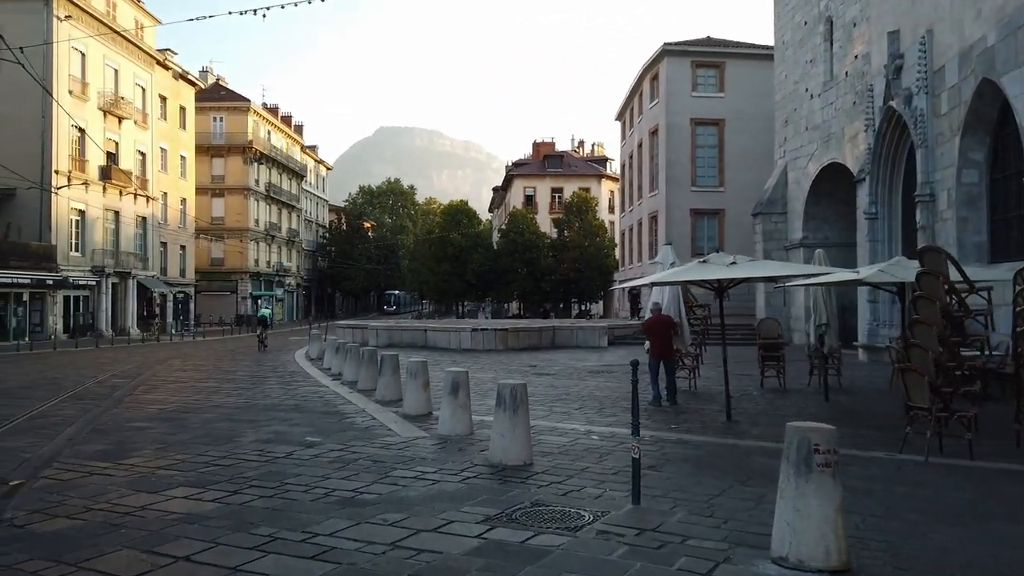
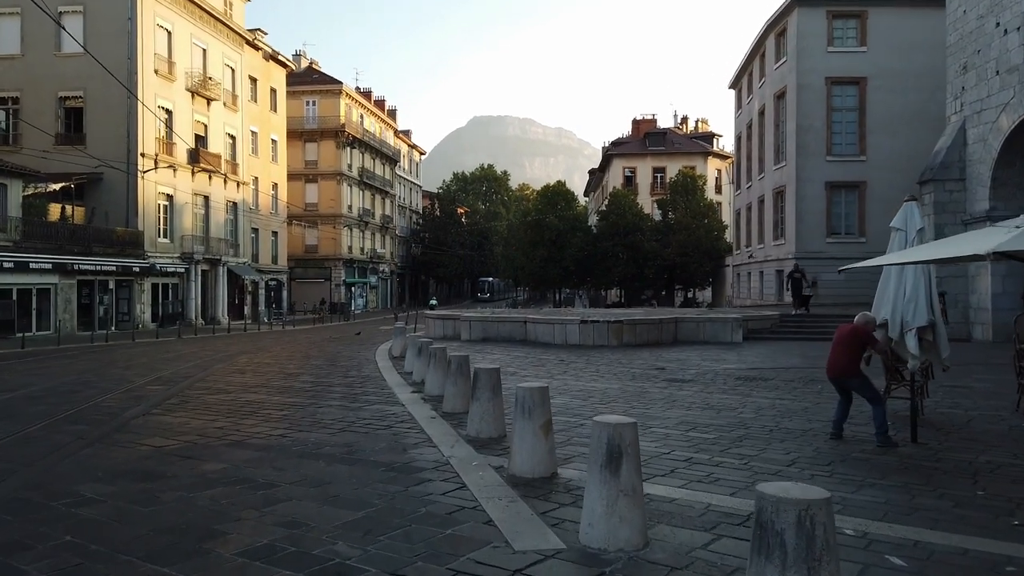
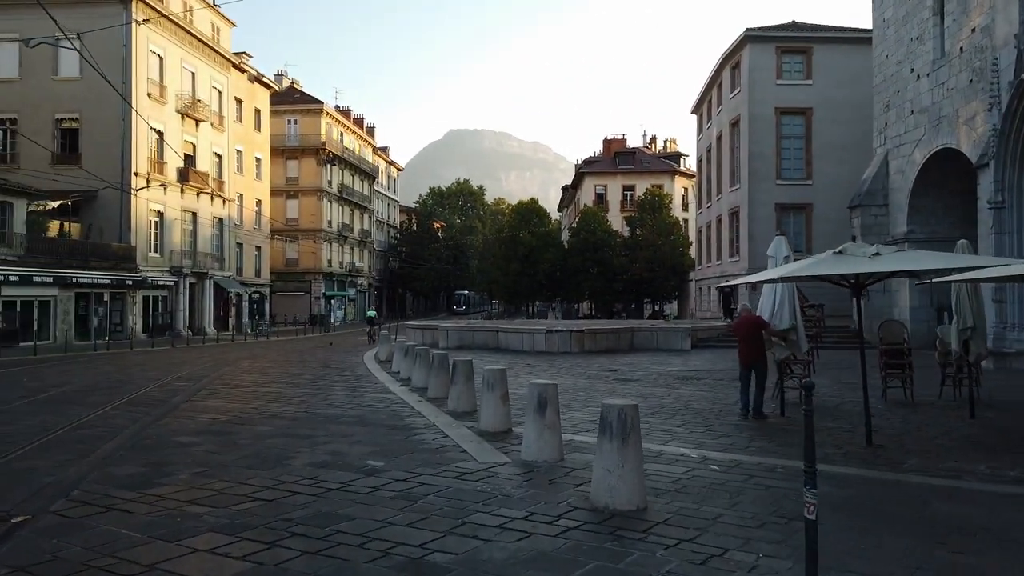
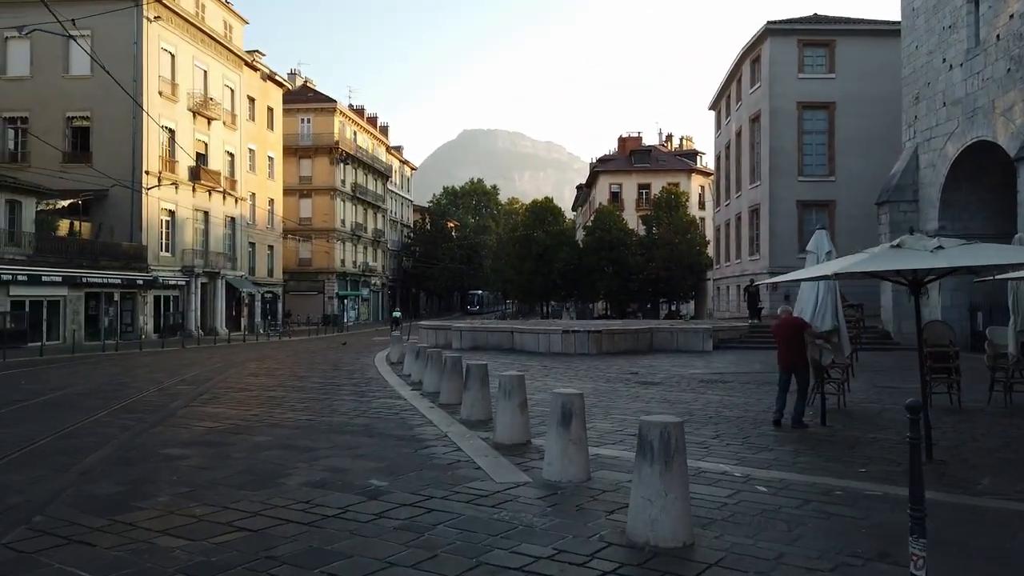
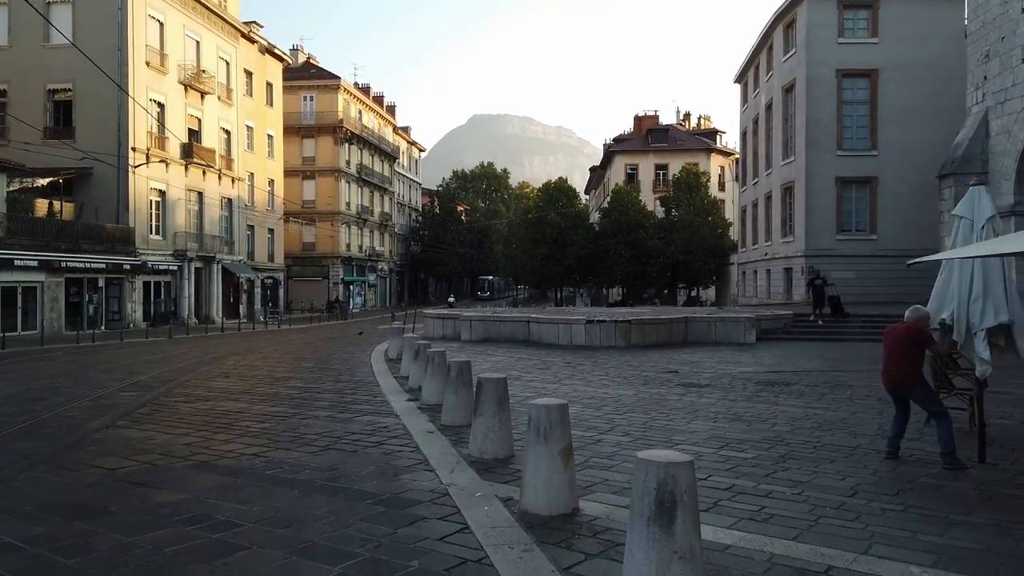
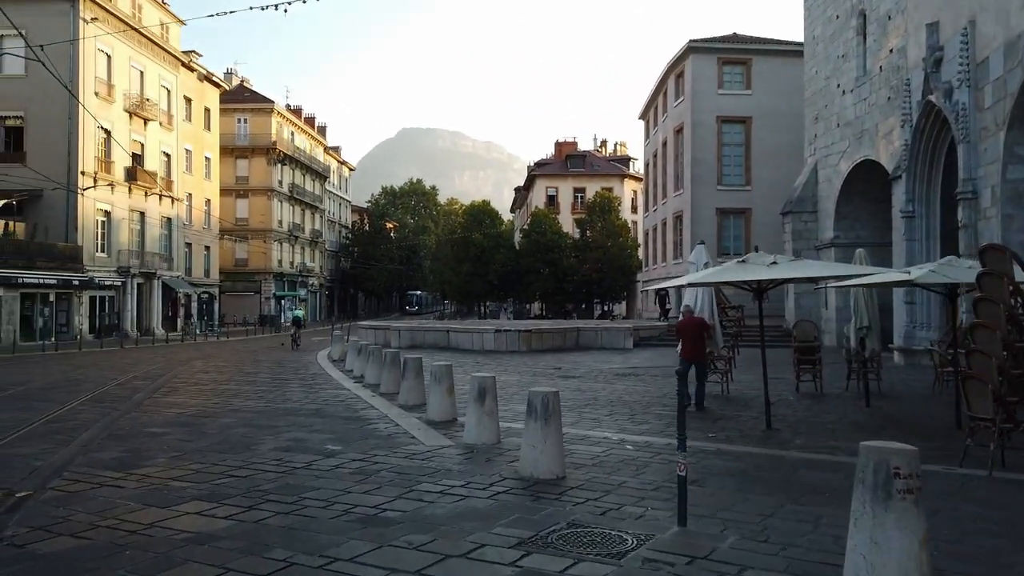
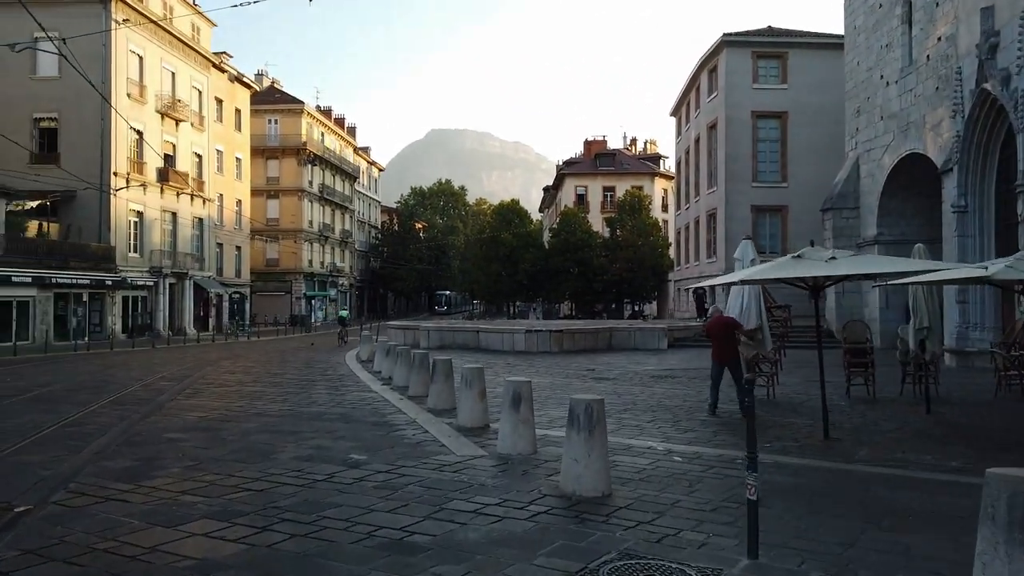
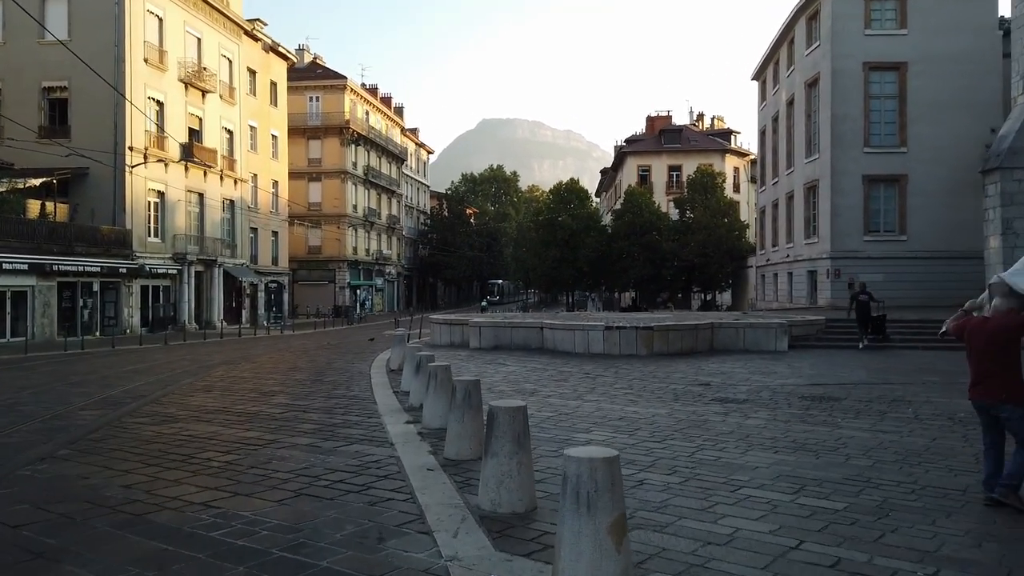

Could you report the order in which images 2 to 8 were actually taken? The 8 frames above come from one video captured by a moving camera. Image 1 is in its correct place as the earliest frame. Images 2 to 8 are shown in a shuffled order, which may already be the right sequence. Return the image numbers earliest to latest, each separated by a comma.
6, 7, 3, 4, 2, 5, 8
